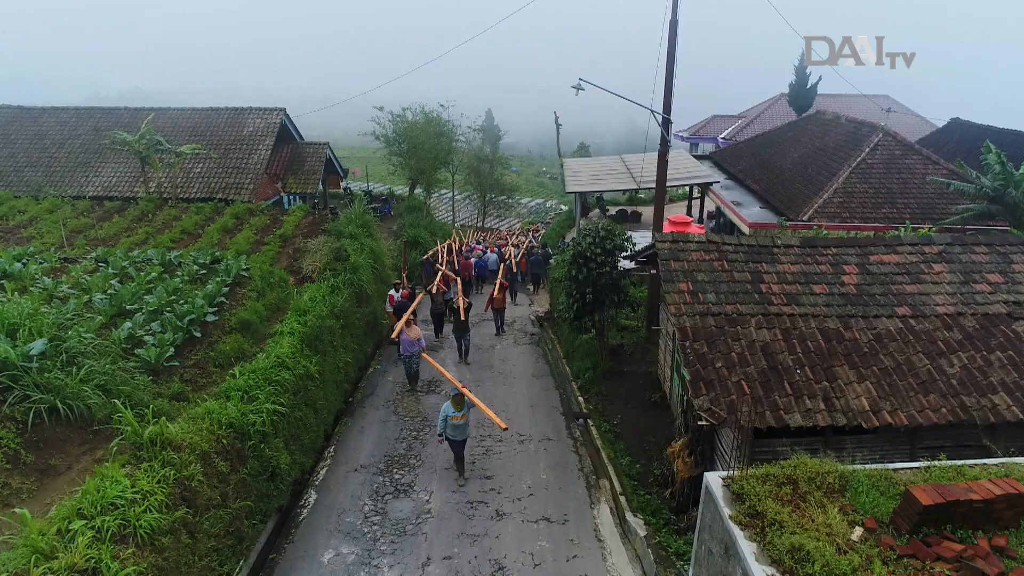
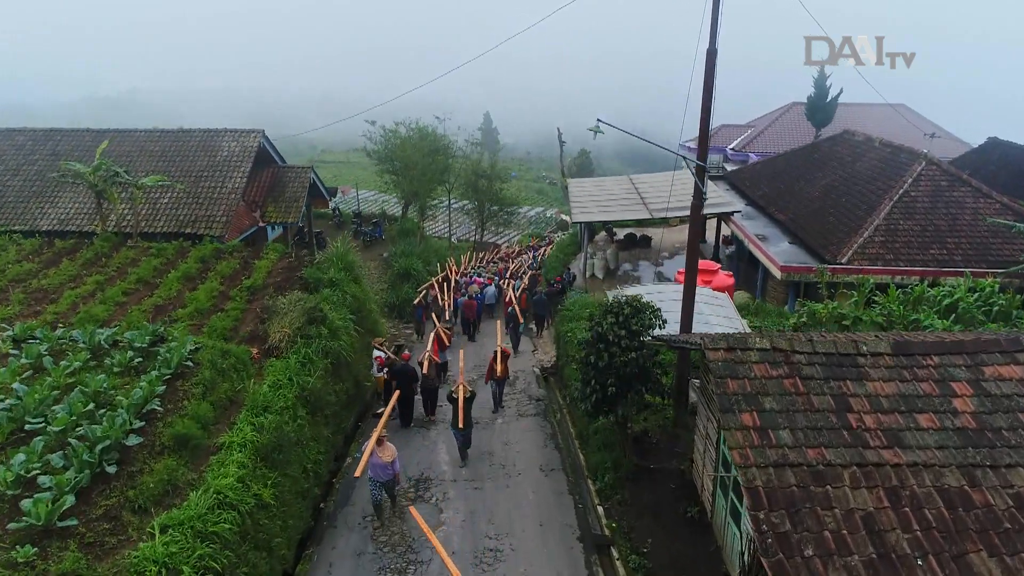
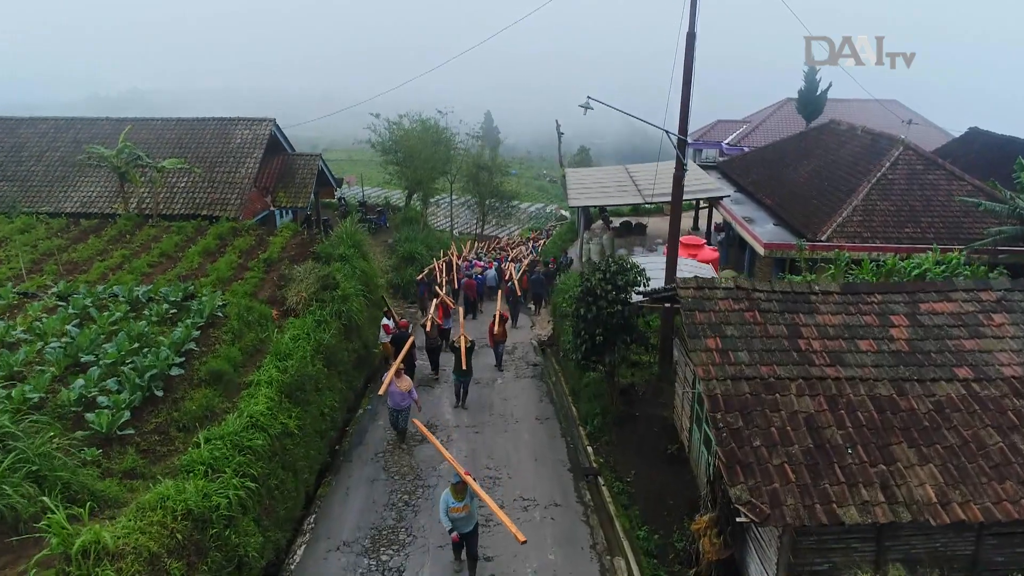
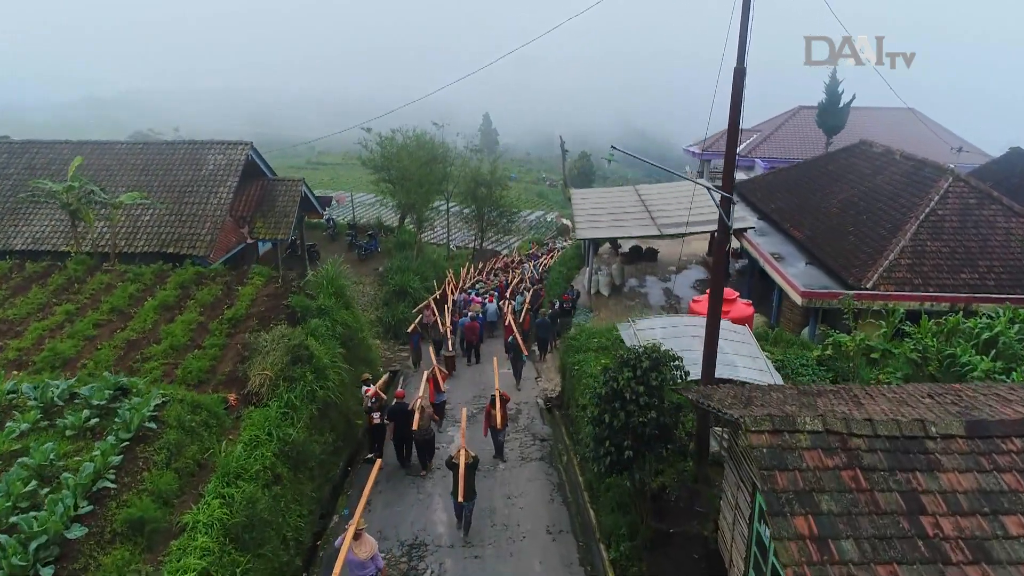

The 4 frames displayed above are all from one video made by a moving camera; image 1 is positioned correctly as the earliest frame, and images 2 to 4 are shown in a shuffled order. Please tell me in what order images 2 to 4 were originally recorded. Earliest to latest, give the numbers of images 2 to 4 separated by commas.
3, 2, 4
